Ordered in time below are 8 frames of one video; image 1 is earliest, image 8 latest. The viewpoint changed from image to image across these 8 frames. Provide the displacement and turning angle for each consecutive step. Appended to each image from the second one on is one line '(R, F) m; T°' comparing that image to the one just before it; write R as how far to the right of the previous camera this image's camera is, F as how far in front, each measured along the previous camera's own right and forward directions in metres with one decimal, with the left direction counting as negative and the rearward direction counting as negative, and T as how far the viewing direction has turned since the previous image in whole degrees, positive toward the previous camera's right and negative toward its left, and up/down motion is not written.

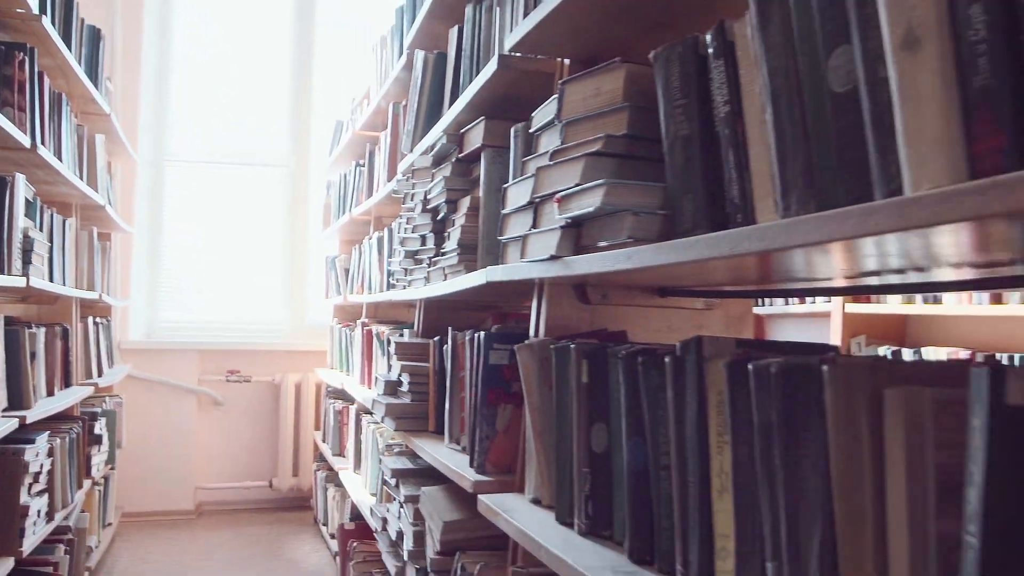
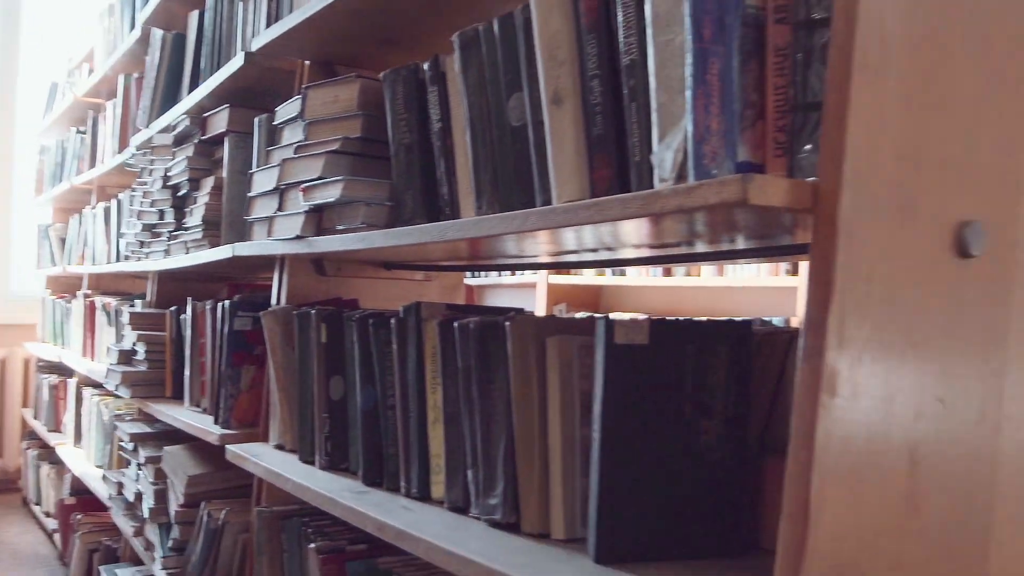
(0.0, -0.2) m; +16°
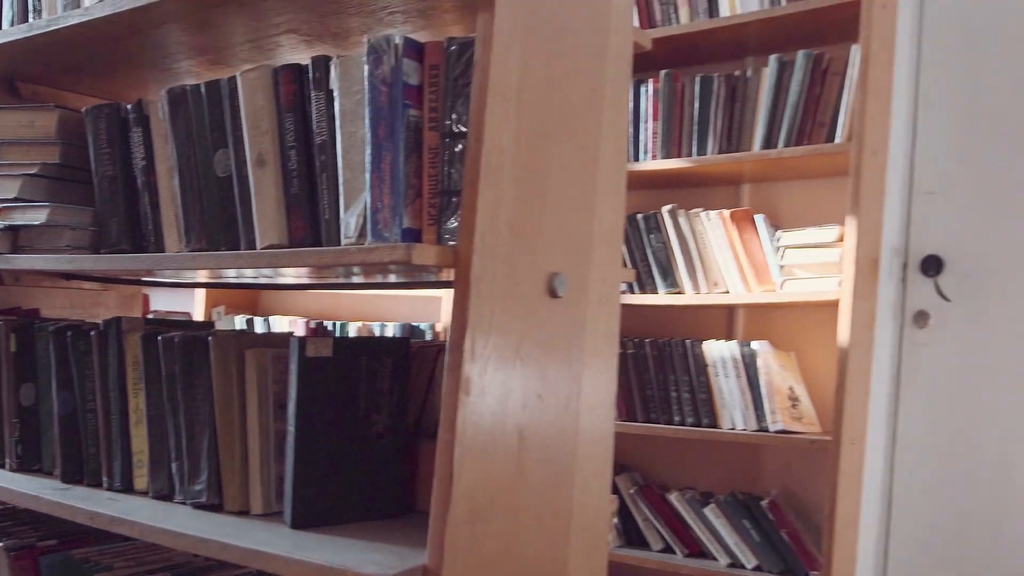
(-0.1, -0.2) m; +21°
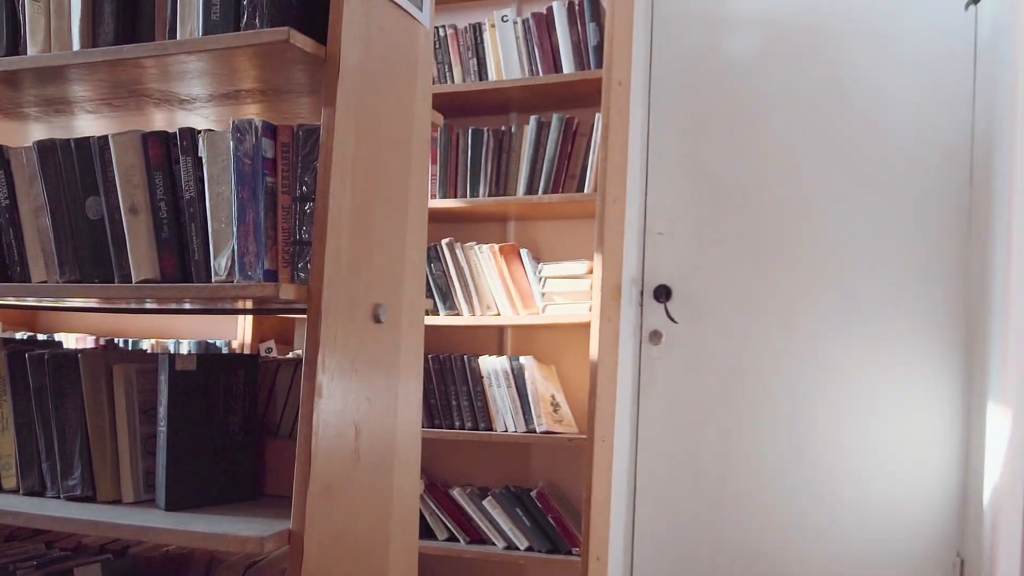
(-0.1, -0.3) m; +14°
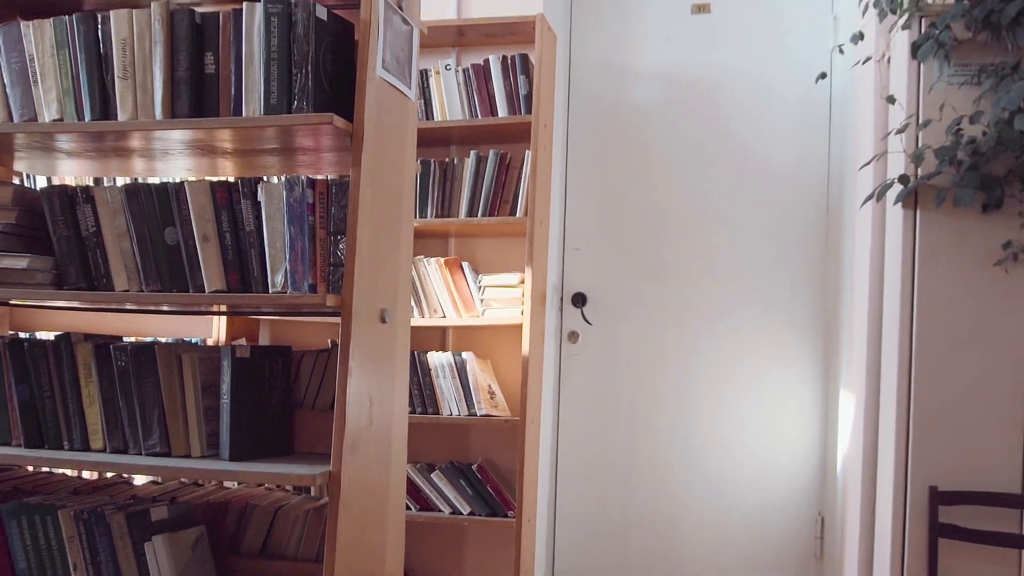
(-0.1, -0.5) m; +6°
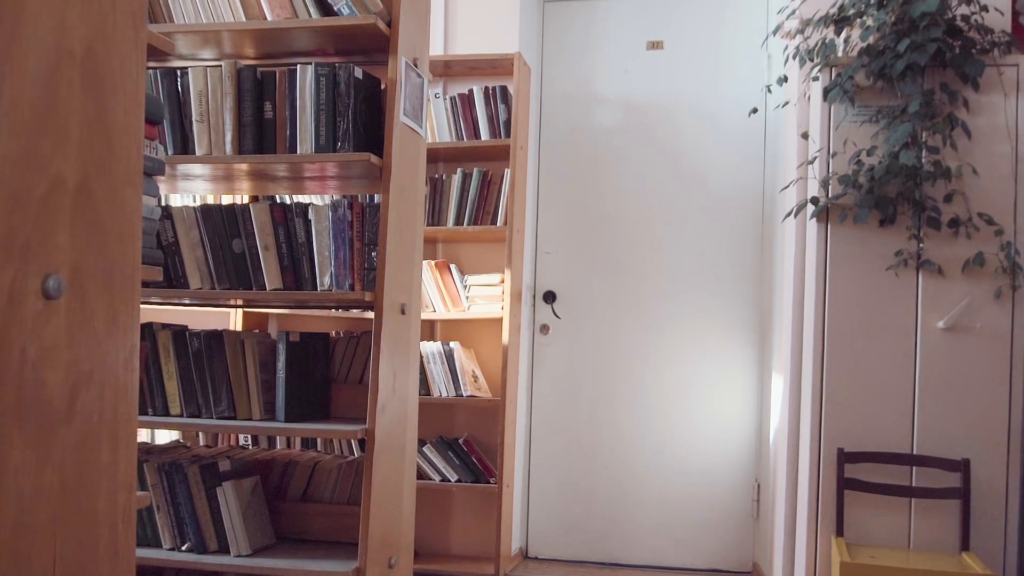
(-0.1, -0.5) m; +2°
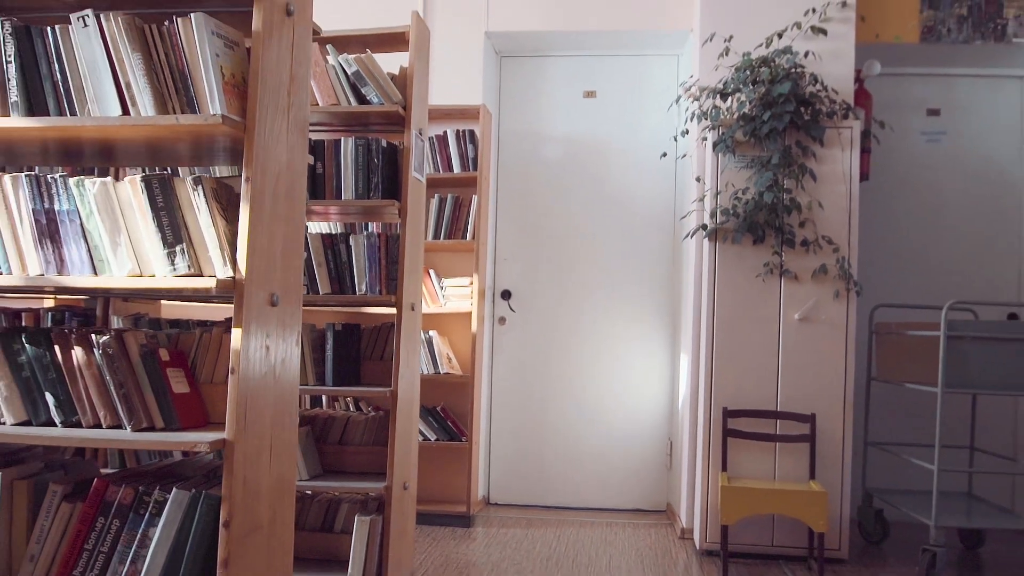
(-0.1, -0.9) m; +4°
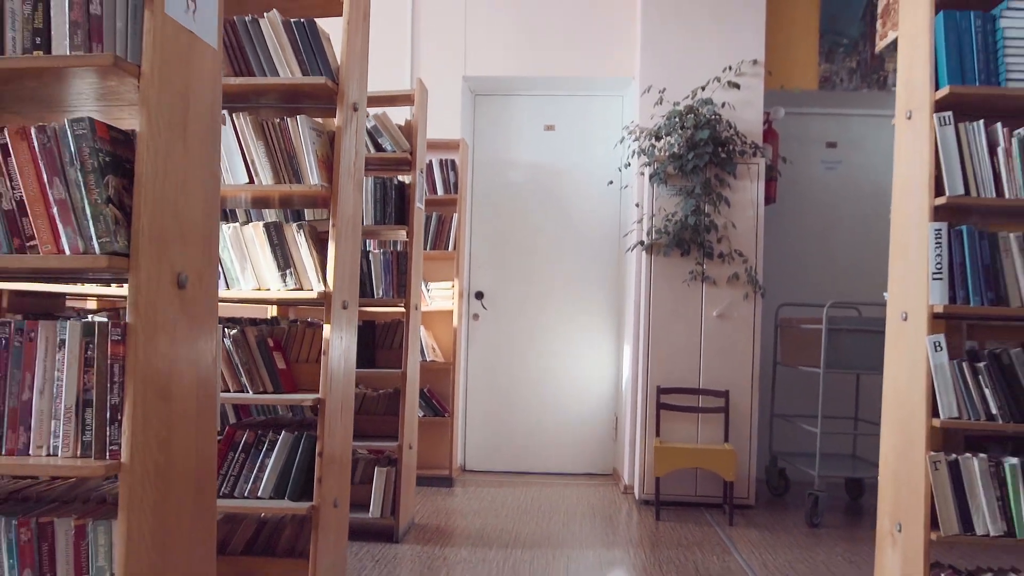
(-0.1, -0.9) m; +3°
